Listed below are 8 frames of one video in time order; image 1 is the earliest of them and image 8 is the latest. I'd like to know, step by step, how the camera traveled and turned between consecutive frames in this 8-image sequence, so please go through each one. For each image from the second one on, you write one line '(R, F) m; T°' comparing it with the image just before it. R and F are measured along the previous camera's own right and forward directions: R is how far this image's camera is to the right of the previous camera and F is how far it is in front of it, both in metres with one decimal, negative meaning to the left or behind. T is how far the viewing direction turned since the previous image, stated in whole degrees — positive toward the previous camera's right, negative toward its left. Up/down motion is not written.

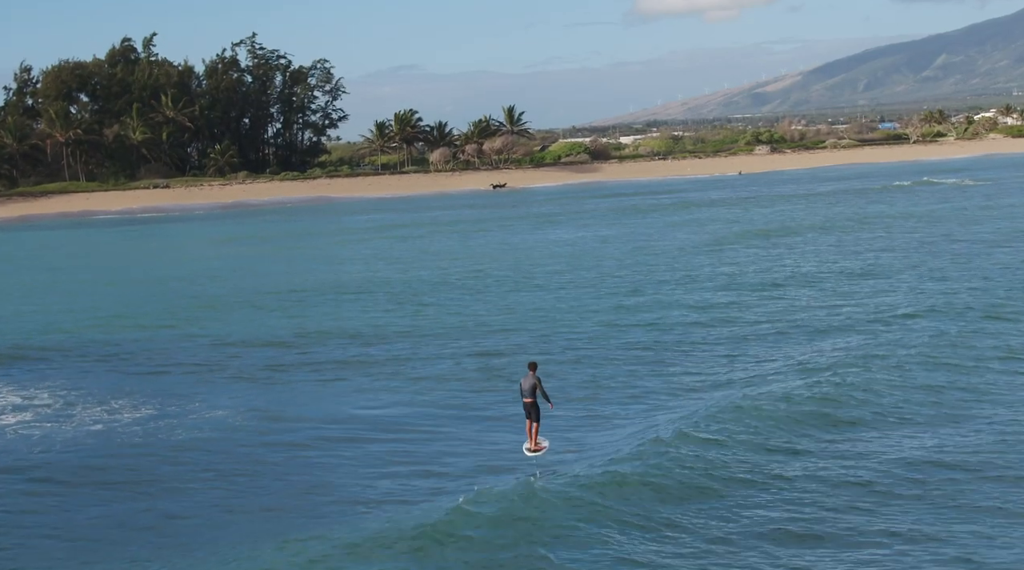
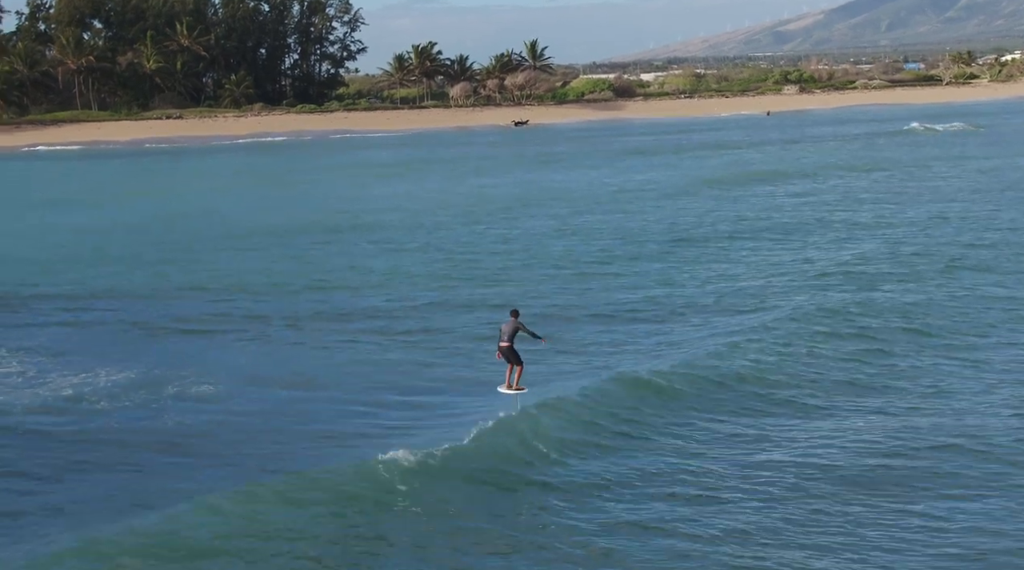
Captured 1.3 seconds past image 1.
(-0.3, +2.1) m; -1°
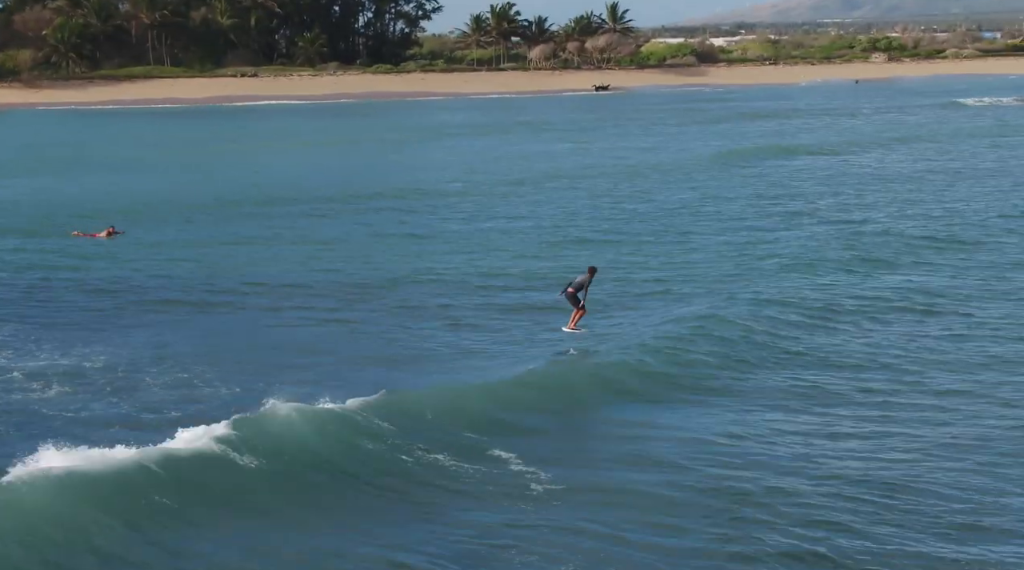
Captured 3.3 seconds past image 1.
(-1.4, +2.5) m; -2°
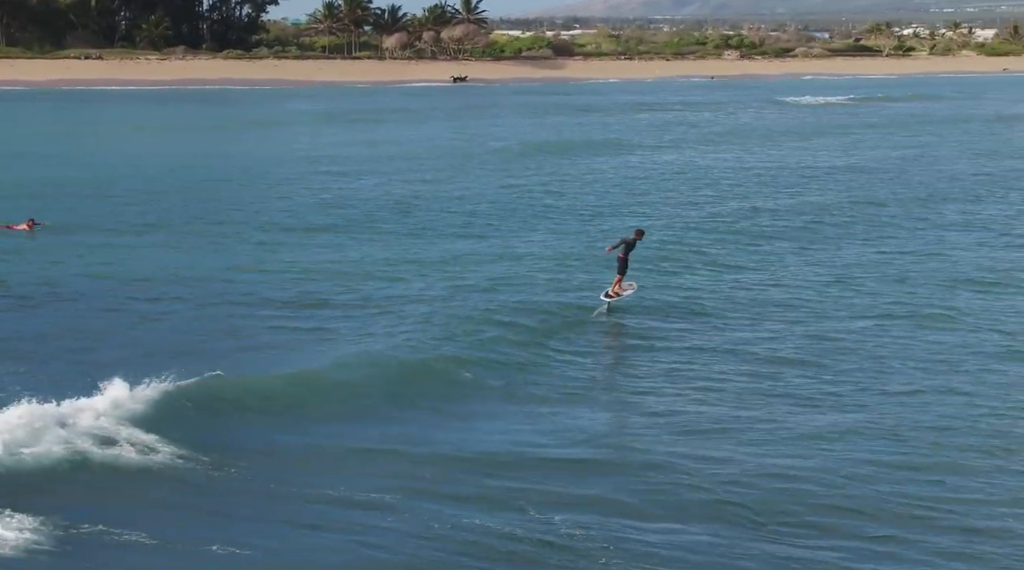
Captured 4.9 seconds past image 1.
(-1.7, +2.1) m; +7°
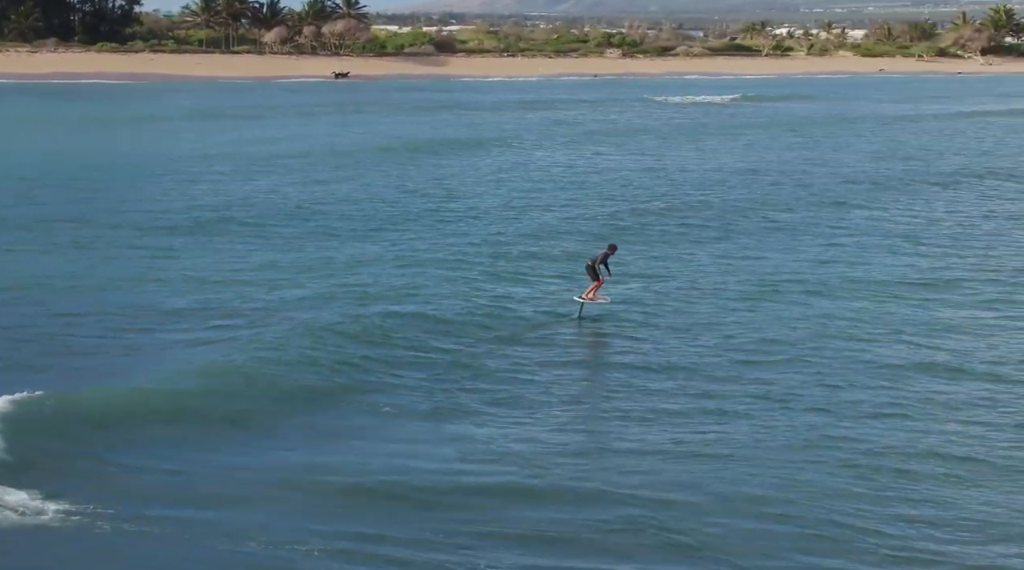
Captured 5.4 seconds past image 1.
(-0.5, +0.7) m; +5°
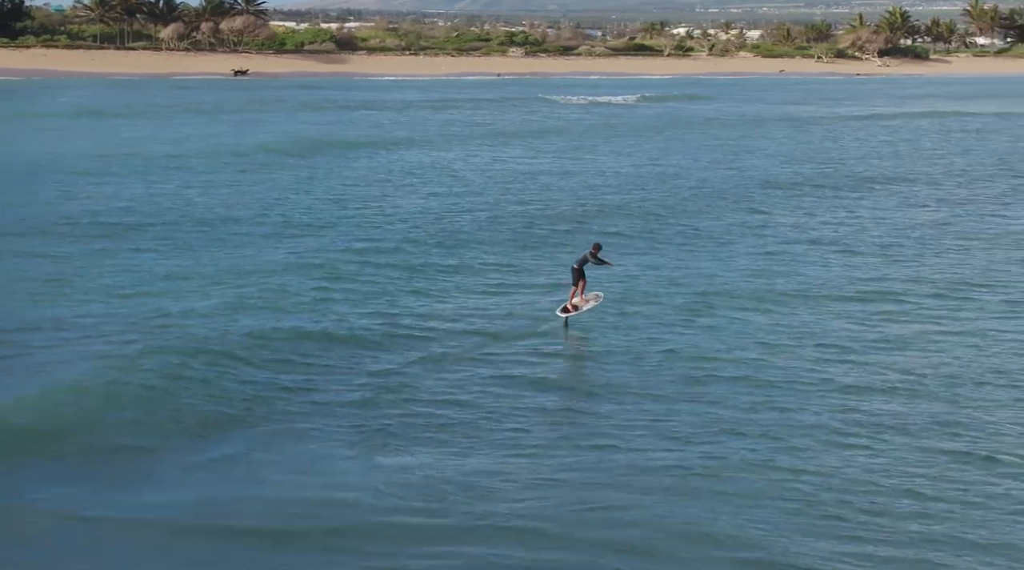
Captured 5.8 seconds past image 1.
(-0.3, +0.7) m; +4°
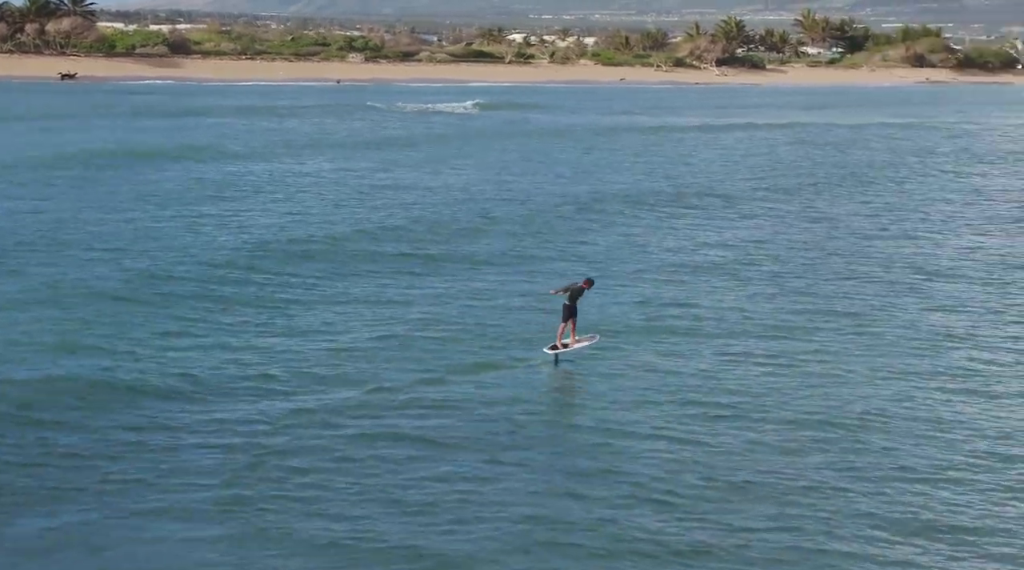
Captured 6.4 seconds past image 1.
(-0.5, +1.4) m; +6°
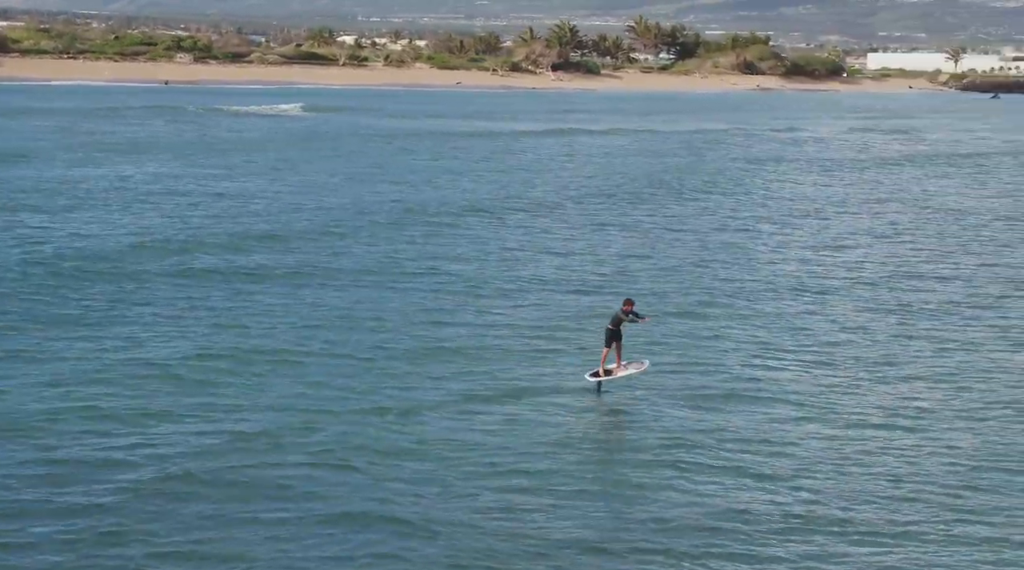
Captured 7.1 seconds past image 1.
(-0.5, +1.4) m; +7°
